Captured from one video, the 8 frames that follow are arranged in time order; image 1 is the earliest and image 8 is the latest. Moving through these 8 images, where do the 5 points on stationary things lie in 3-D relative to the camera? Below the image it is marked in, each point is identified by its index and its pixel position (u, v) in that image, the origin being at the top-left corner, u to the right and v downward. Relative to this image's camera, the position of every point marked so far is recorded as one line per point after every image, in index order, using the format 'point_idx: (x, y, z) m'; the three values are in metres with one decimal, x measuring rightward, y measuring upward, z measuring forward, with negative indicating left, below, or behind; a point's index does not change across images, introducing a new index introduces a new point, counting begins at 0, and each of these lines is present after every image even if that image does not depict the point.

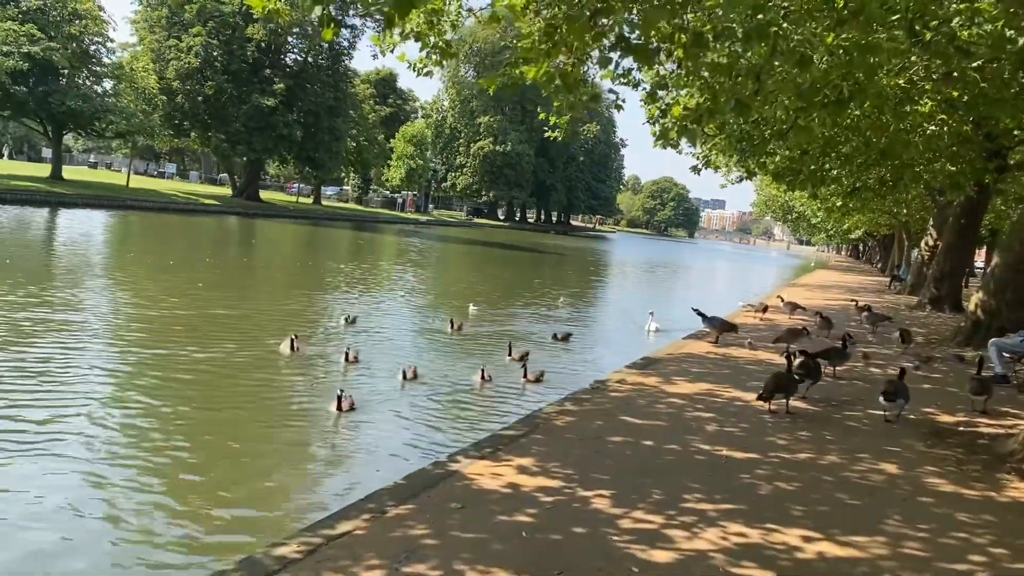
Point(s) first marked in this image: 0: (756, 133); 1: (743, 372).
0: (+4.4, +2.9, +16.0) m
1: (+2.8, -1.0, +10.5) m
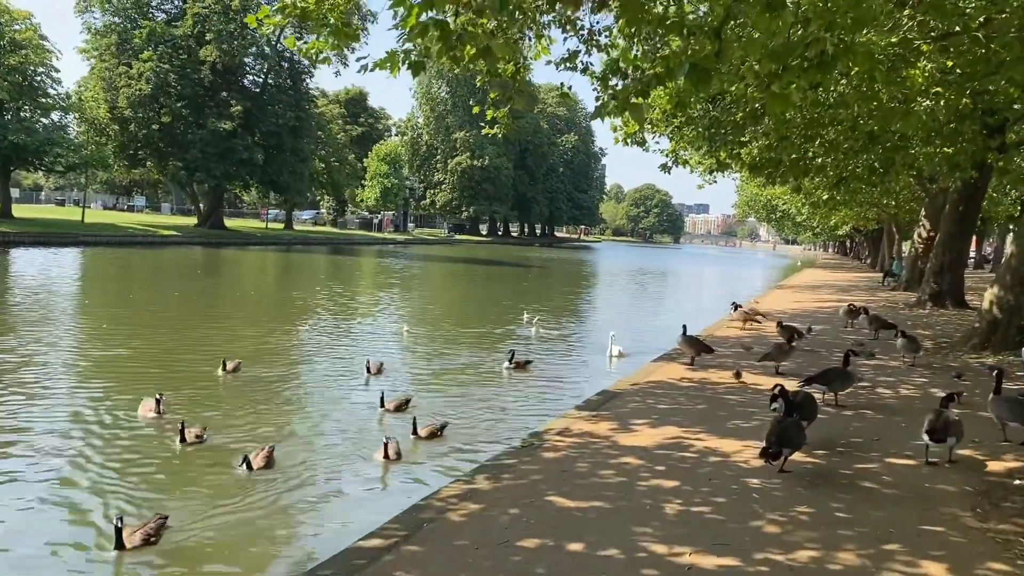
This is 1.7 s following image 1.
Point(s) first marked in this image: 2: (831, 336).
0: (+3.4, +2.8, +14.0) m
1: (+2.1, -1.2, +8.4) m
2: (+5.6, -0.8, +15.3) m
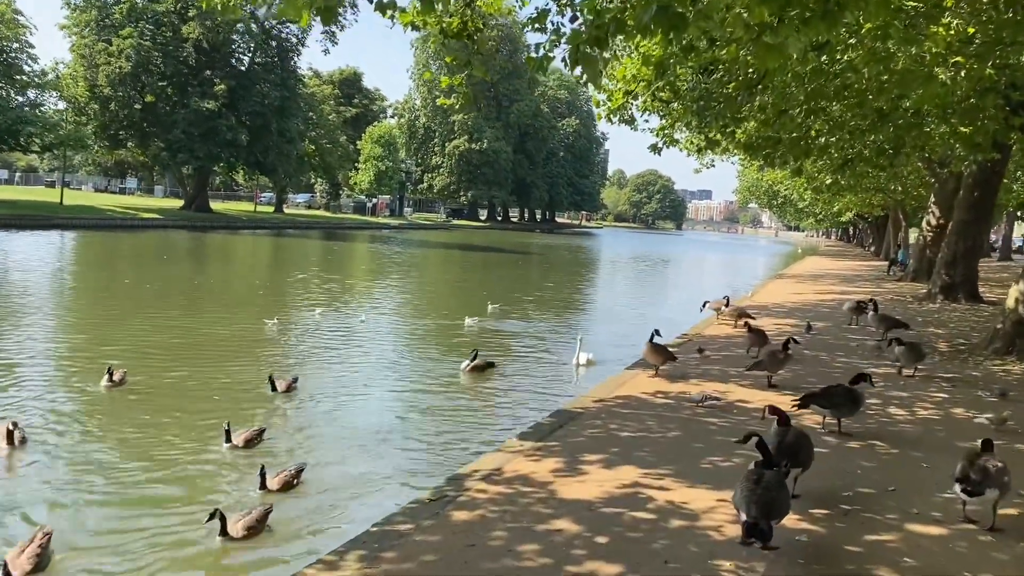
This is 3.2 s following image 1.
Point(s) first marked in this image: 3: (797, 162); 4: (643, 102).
0: (+2.9, +2.8, +12.4) m
1: (+1.5, -1.2, +6.9) m
2: (+5.0, -0.7, +13.7) m
3: (+4.8, +2.1, +14.7) m
4: (+2.4, +3.3, +15.5) m
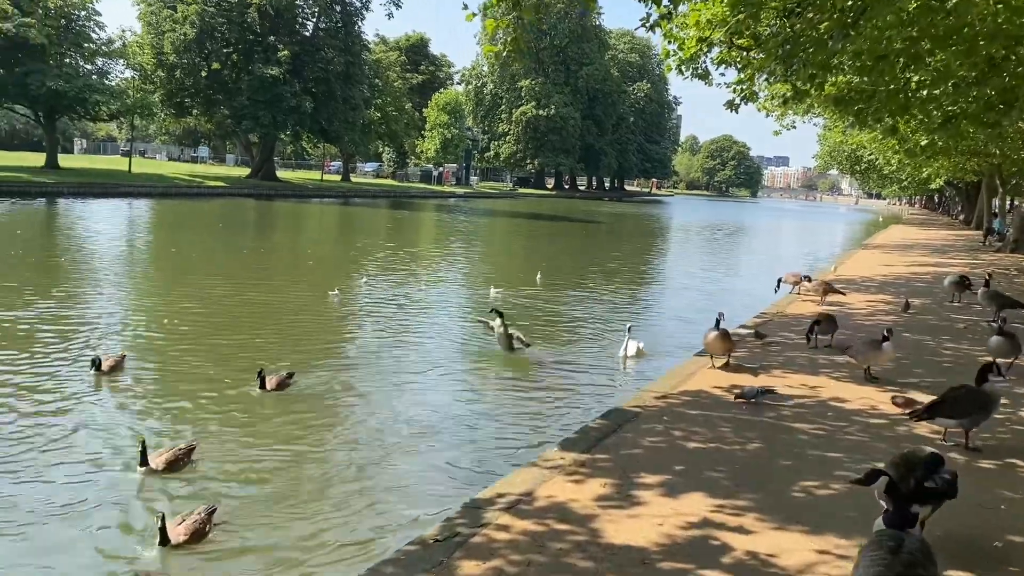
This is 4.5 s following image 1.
0: (+3.6, +3.2, +10.8) m
1: (+1.8, -1.0, +5.5) m
2: (+5.8, -0.4, +12.1) m
3: (+5.6, +2.5, +13.0) m
4: (+3.3, +3.7, +13.9) m
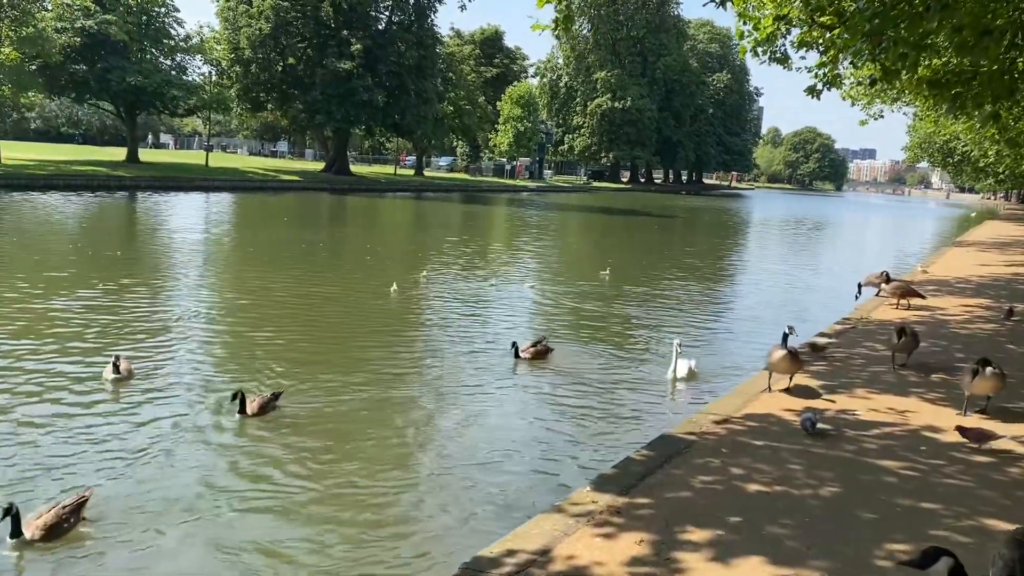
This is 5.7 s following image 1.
0: (+4.2, +3.1, +9.6) m
1: (+1.9, -1.1, +4.6) m
2: (+6.5, -0.4, +10.7) m
3: (+6.4, +2.5, +11.6) m
4: (+4.2, +3.7, +12.8) m
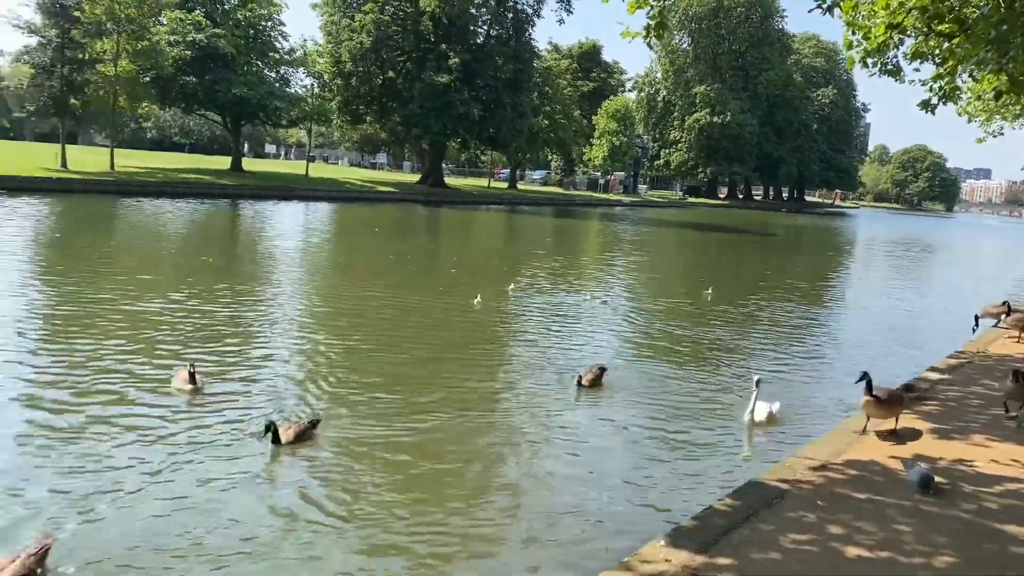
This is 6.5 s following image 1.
0: (+5.1, +2.8, +8.7) m
1: (+2.2, -1.3, +3.9) m
2: (+7.5, -0.9, +9.6) m
3: (+7.5, +2.0, +10.5) m
4: (+5.5, +3.3, +11.9) m
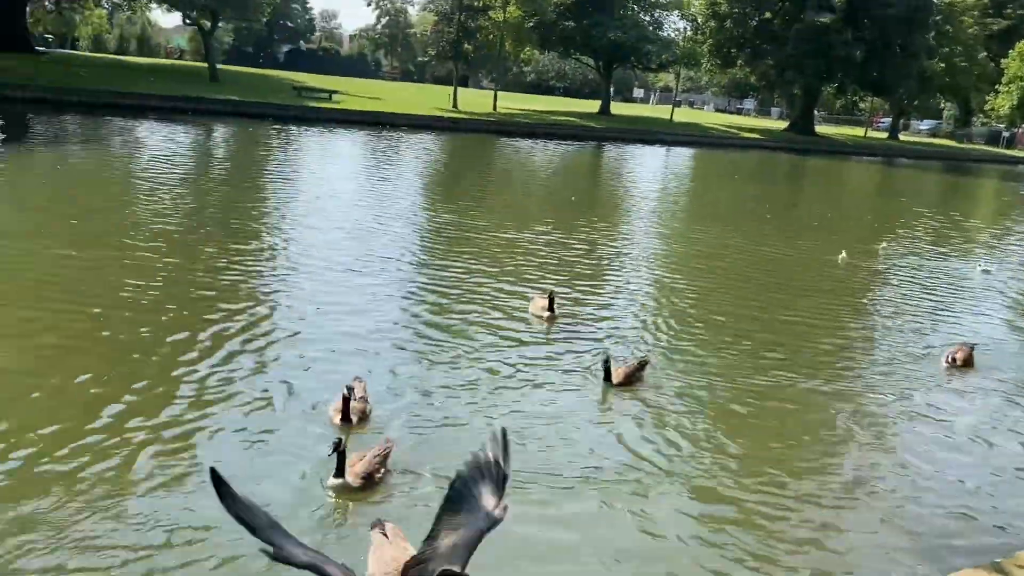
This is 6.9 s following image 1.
0: (+8.3, +2.7, +5.8) m
1: (+3.4, -1.3, +2.8) m
2: (+10.5, -1.2, +6.0) m
3: (+11.1, +1.8, +6.6) m
4: (+9.9, +3.3, +8.5) m
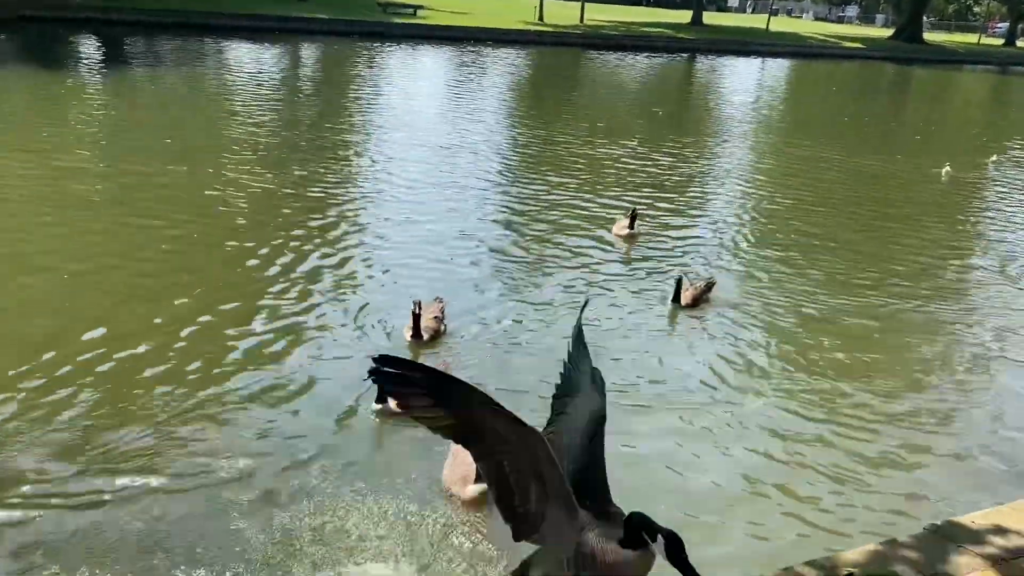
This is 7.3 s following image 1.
0: (+8.8, +3.1, +4.7) m
1: (+3.6, -1.0, +2.5) m
2: (+11.0, -0.7, +4.9) m
3: (+11.7, +2.3, +5.2) m
4: (+10.6, +4.0, +7.1) m
